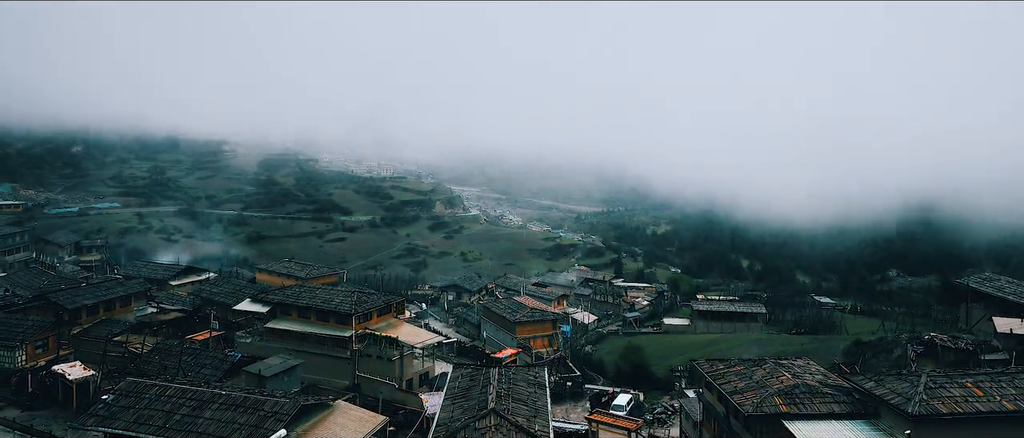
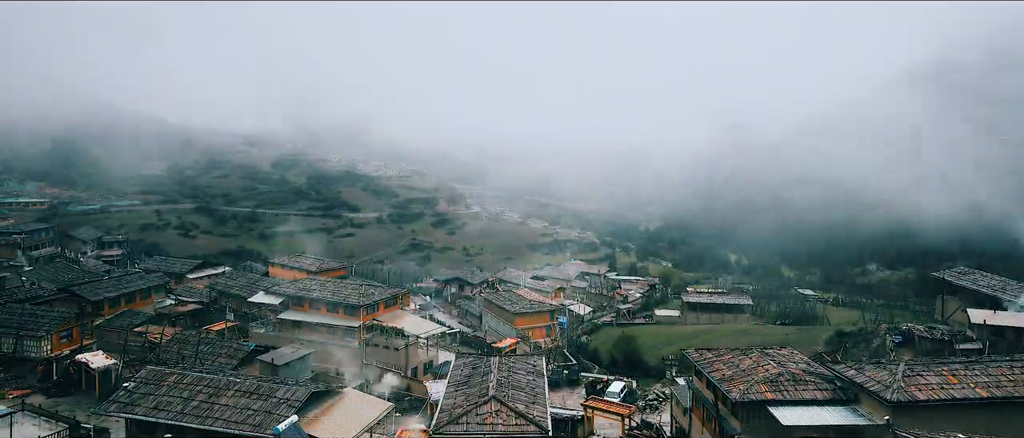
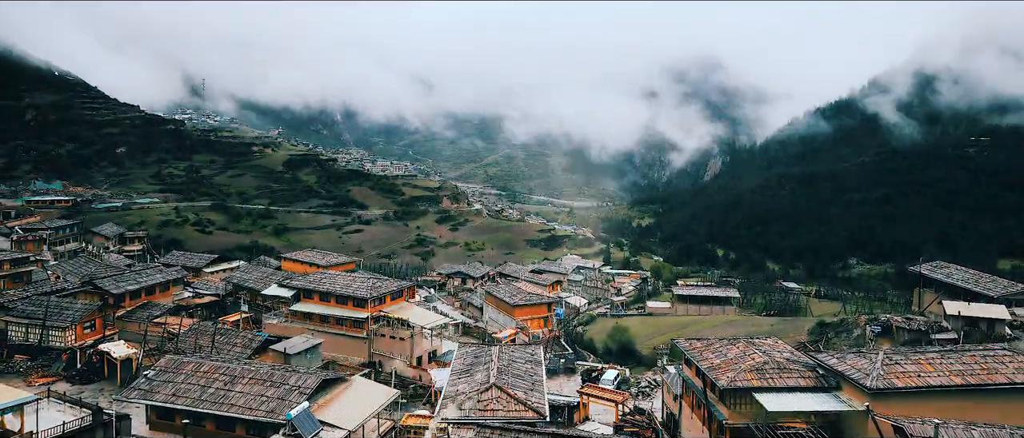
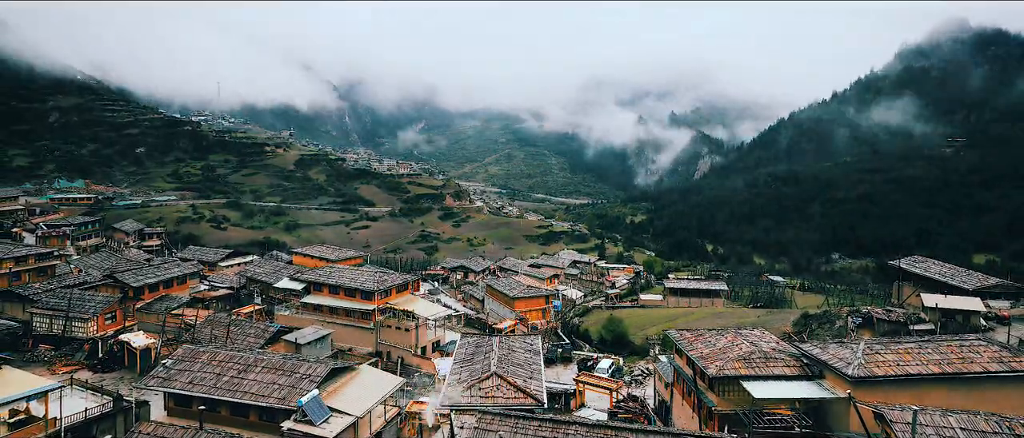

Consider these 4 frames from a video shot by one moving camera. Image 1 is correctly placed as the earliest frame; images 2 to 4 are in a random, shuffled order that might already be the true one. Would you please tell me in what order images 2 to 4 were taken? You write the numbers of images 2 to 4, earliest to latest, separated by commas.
2, 3, 4
